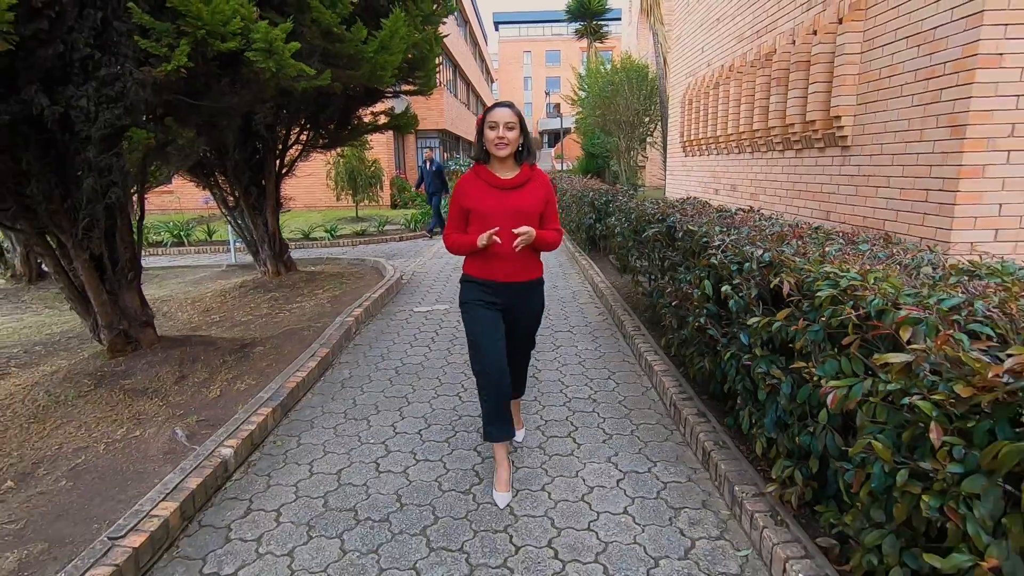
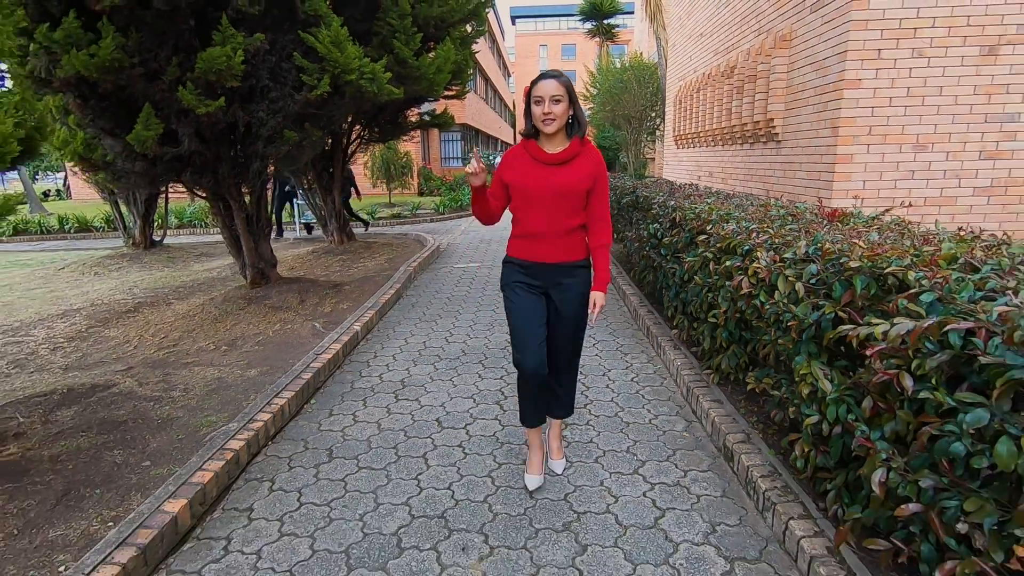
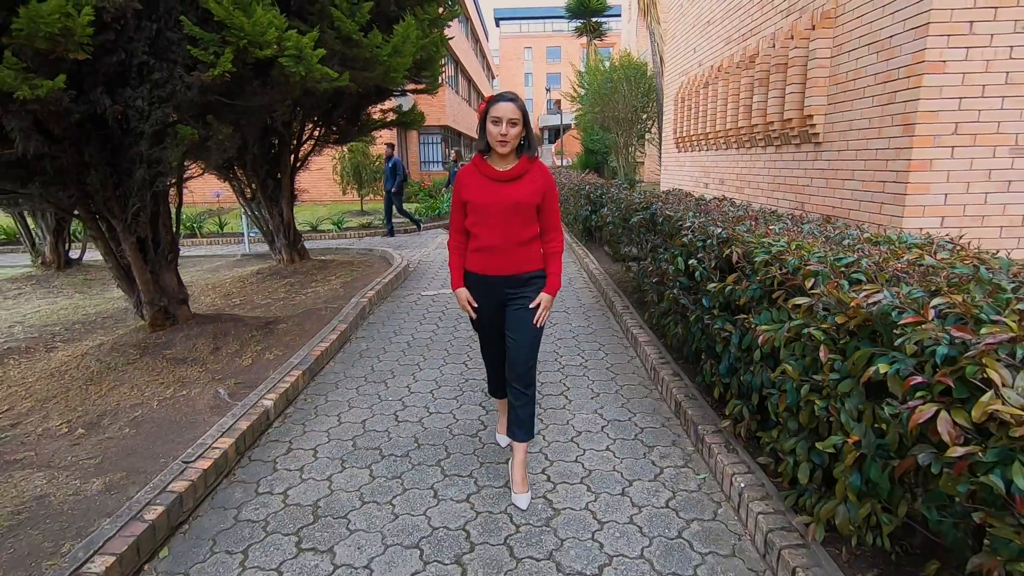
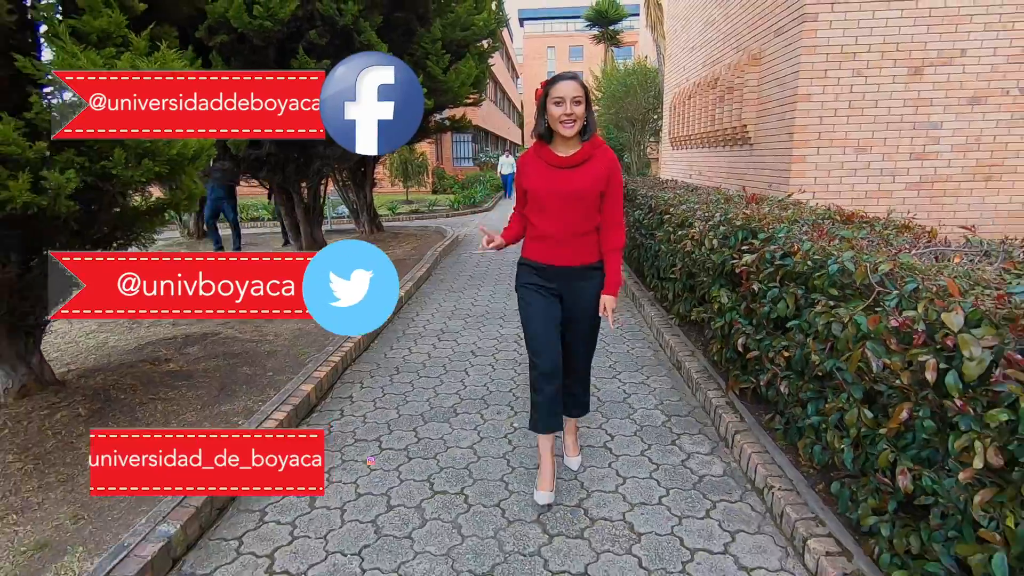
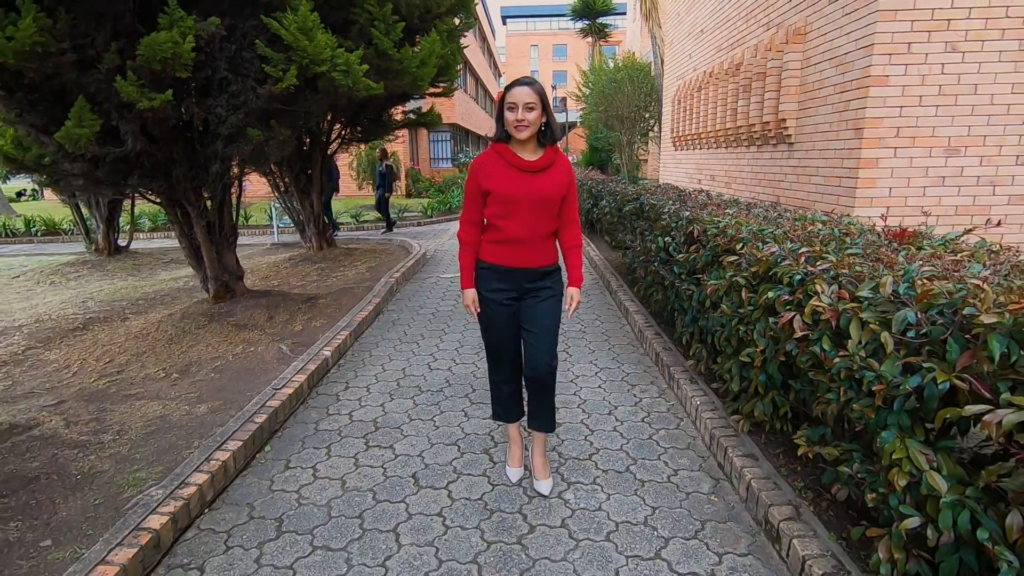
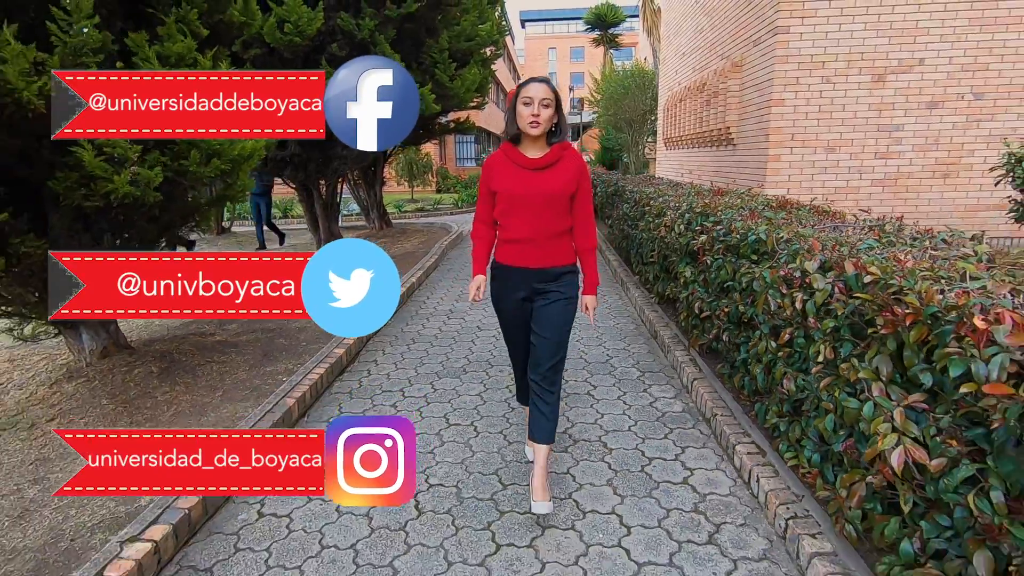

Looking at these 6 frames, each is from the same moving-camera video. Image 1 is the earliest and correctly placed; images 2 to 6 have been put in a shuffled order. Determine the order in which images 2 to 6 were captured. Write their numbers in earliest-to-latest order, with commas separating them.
3, 5, 2, 4, 6
